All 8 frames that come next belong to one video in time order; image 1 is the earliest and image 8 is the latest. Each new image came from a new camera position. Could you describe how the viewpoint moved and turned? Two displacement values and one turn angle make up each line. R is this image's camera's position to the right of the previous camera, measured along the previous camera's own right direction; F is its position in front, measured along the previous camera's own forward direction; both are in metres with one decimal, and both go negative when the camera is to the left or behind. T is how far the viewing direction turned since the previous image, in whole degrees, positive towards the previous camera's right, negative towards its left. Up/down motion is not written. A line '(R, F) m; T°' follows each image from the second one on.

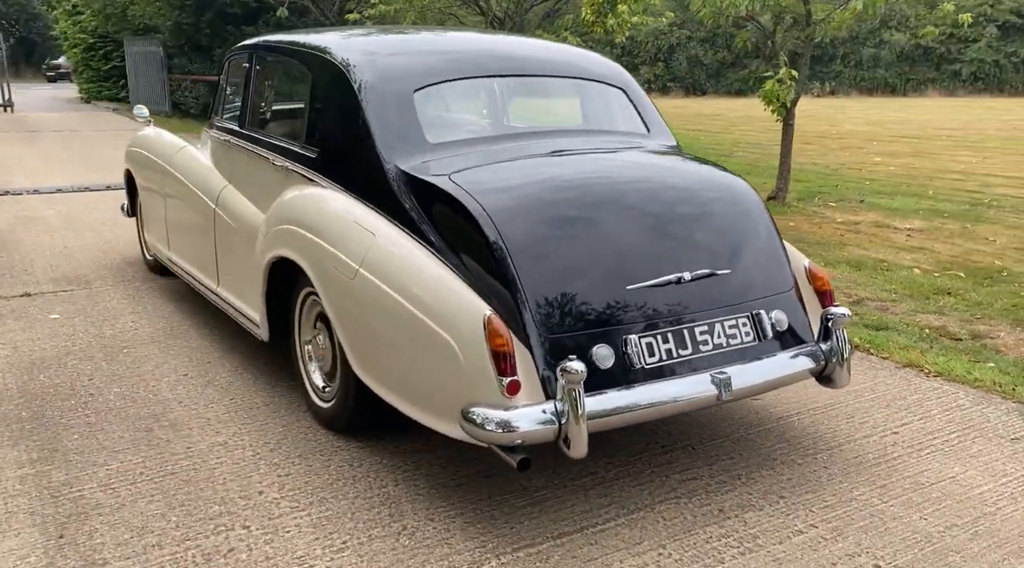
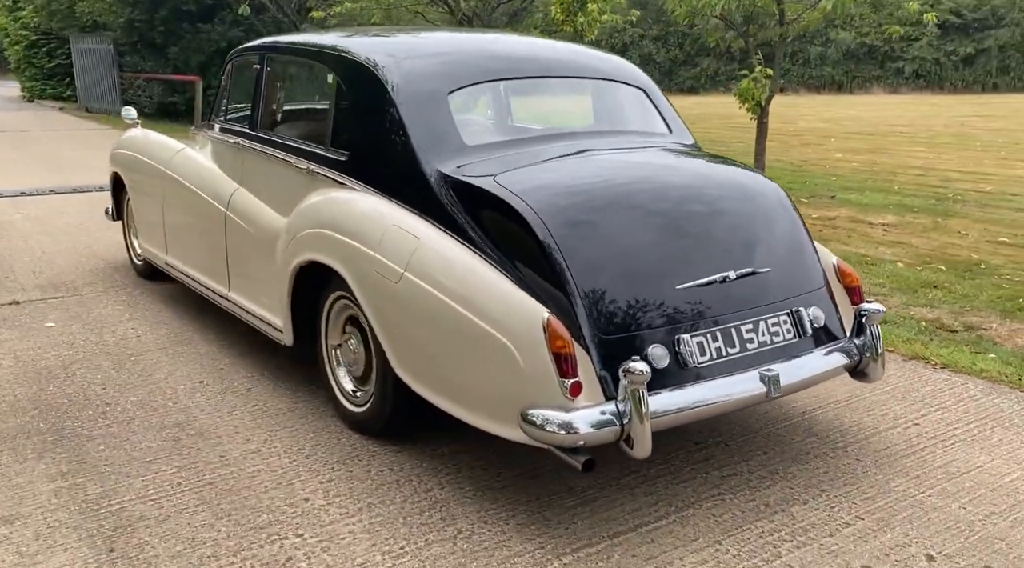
(-0.4, 0.0) m; +3°
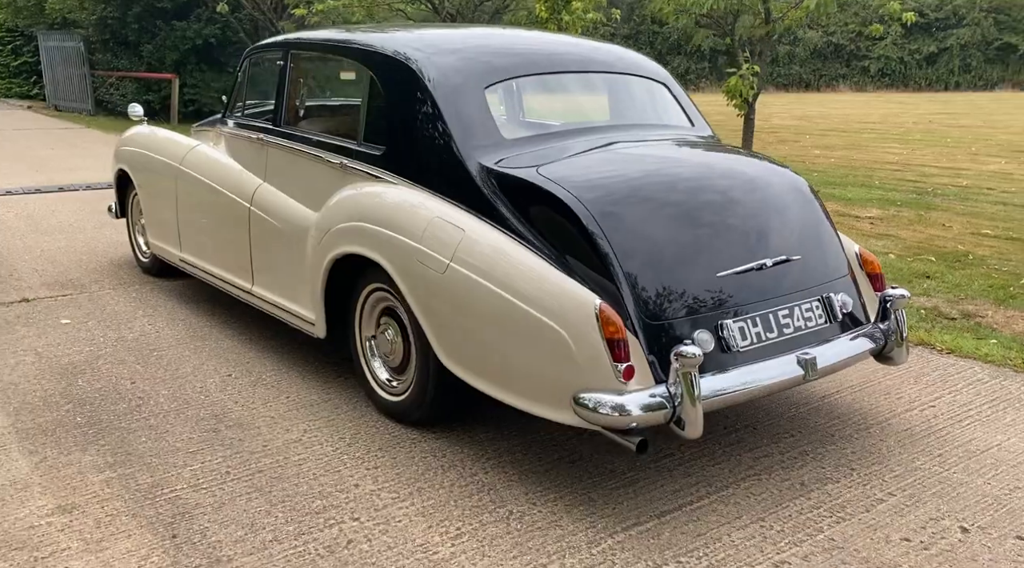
(-0.3, -0.1) m; +2°
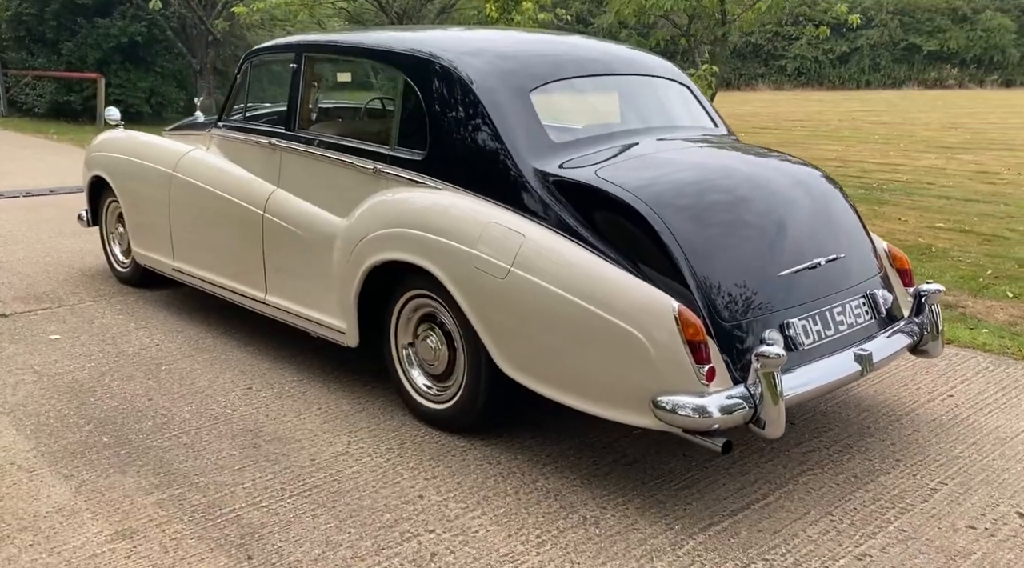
(-0.6, 0.0) m; +5°
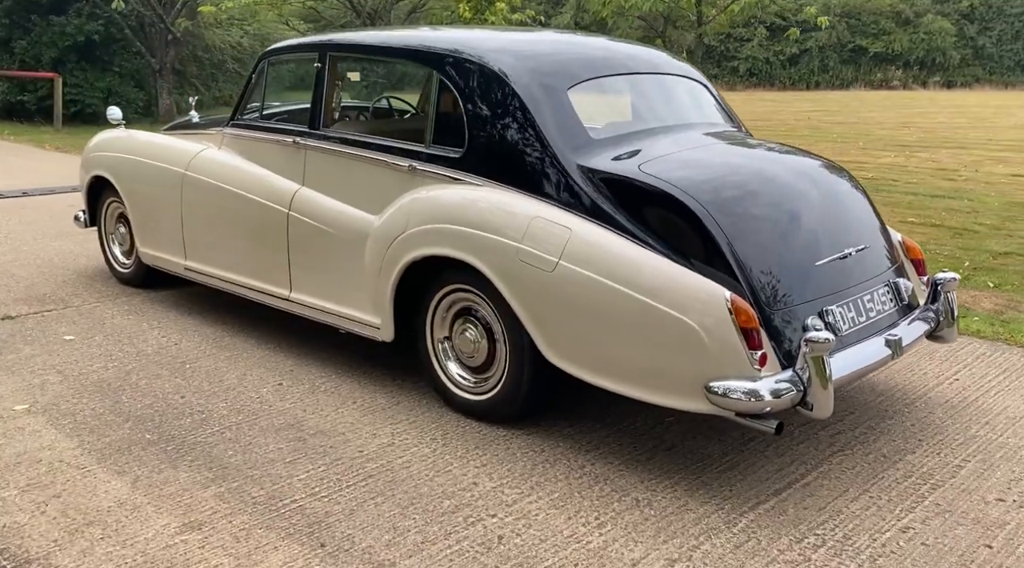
(-0.4, -0.1) m; +3°
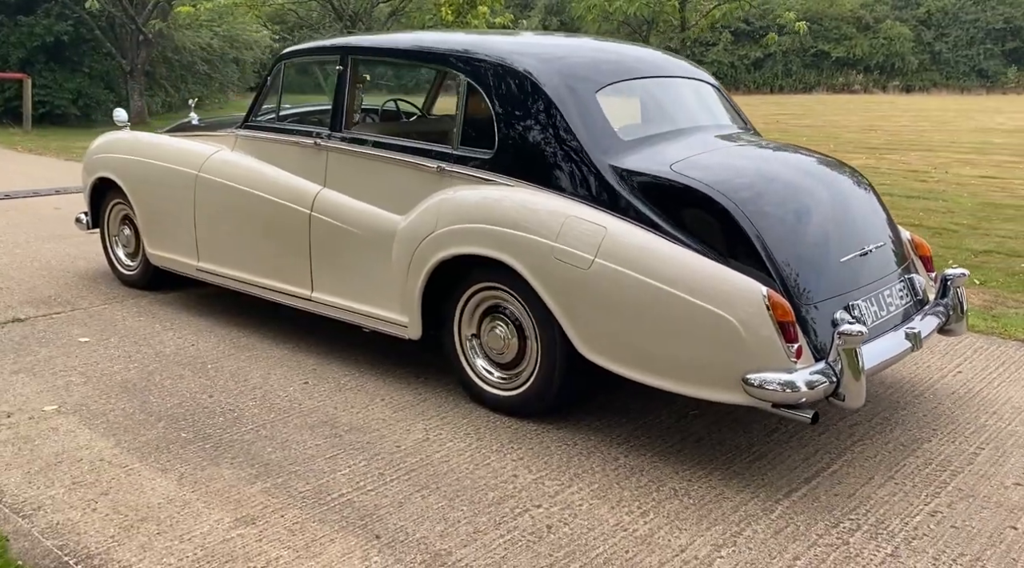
(-0.3, -0.1) m; +2°
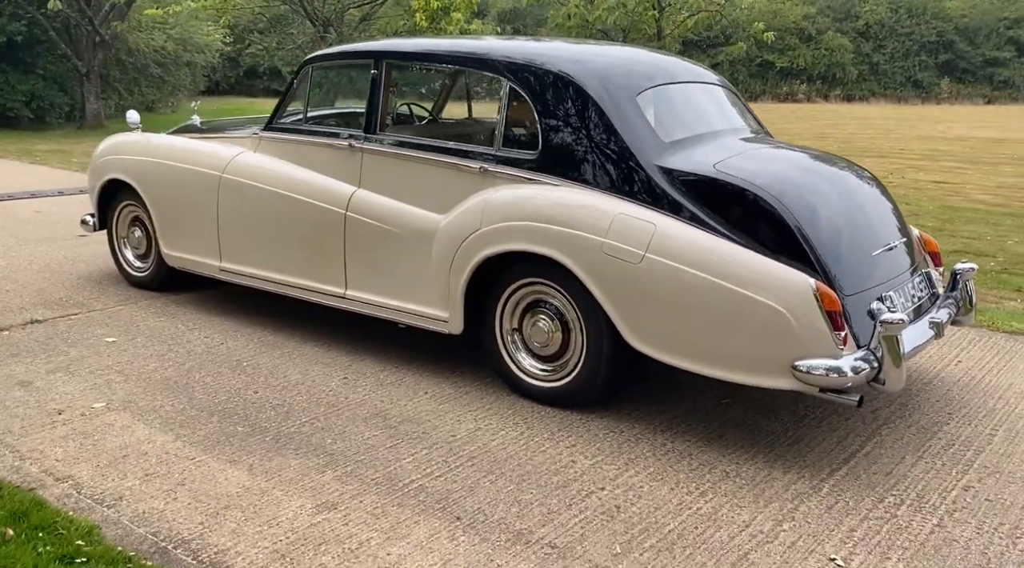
(-0.5, -0.2) m; +4°
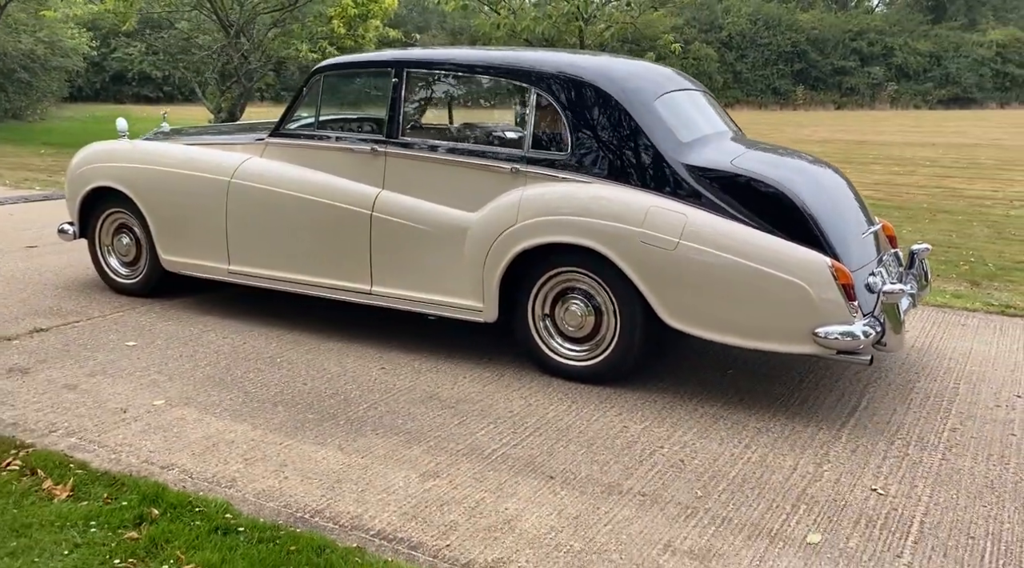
(-0.9, -0.4) m; +8°
